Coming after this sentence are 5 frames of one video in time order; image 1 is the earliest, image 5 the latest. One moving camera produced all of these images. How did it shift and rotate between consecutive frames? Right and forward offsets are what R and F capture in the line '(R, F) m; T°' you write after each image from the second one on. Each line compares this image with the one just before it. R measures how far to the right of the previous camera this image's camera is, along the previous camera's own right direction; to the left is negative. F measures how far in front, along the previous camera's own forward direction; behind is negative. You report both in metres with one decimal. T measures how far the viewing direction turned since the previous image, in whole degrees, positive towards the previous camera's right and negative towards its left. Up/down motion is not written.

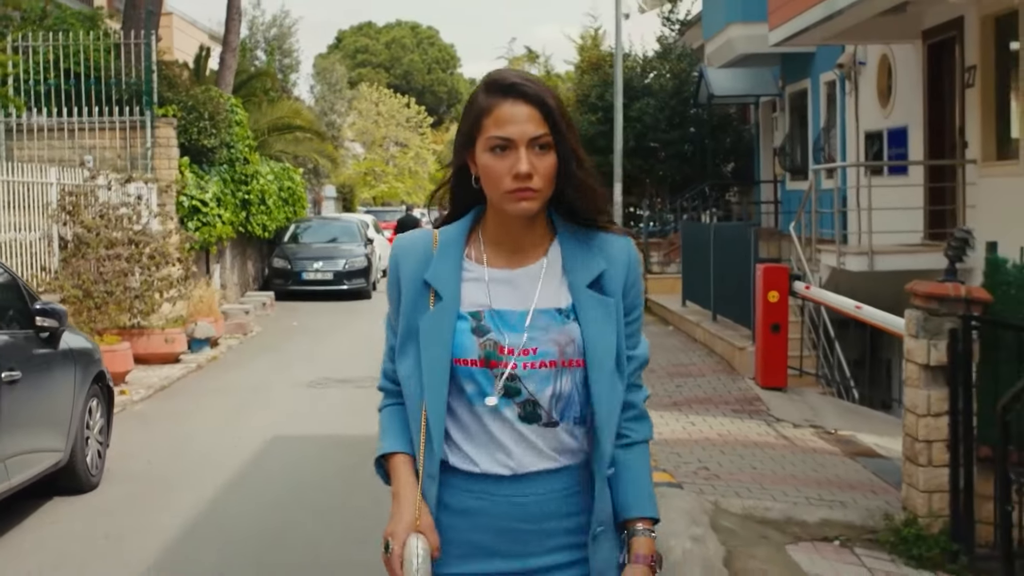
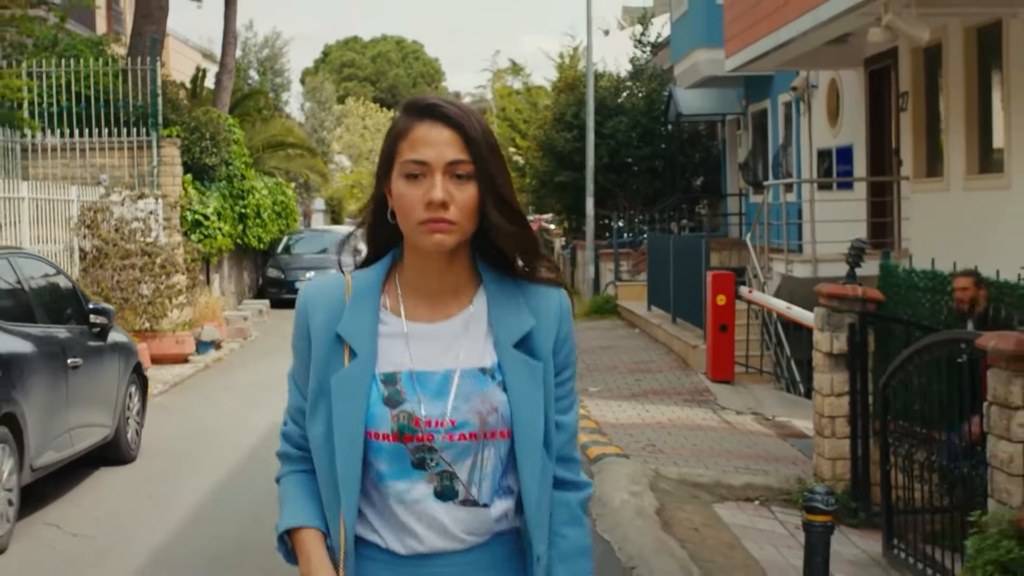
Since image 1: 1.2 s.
(+0.1, -1.4) m; +1°
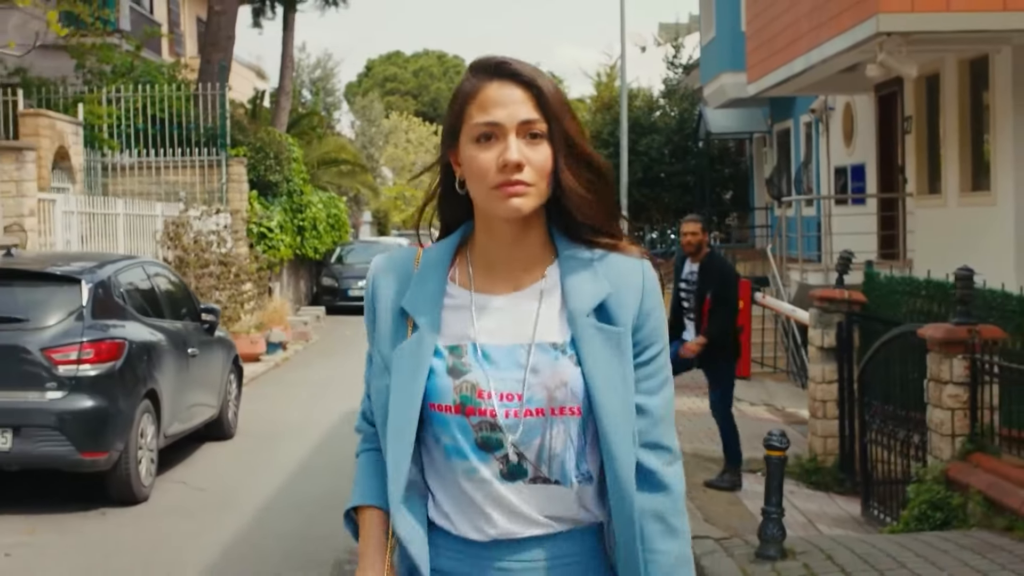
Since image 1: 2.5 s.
(0.0, -1.6) m; -1°
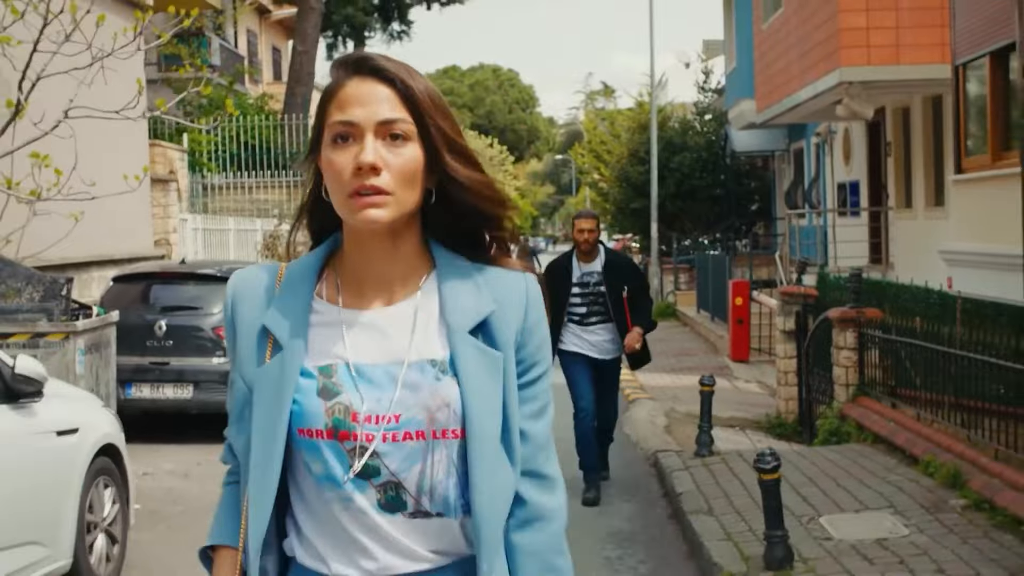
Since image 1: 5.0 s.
(+0.2, -3.2) m; -2°
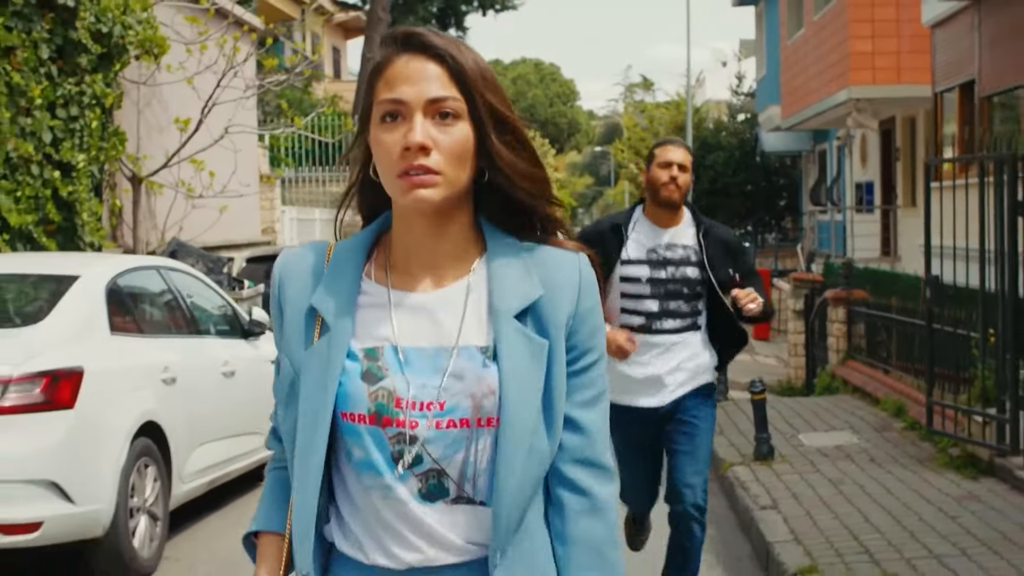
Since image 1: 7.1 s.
(-0.2, -2.6) m; -1°
